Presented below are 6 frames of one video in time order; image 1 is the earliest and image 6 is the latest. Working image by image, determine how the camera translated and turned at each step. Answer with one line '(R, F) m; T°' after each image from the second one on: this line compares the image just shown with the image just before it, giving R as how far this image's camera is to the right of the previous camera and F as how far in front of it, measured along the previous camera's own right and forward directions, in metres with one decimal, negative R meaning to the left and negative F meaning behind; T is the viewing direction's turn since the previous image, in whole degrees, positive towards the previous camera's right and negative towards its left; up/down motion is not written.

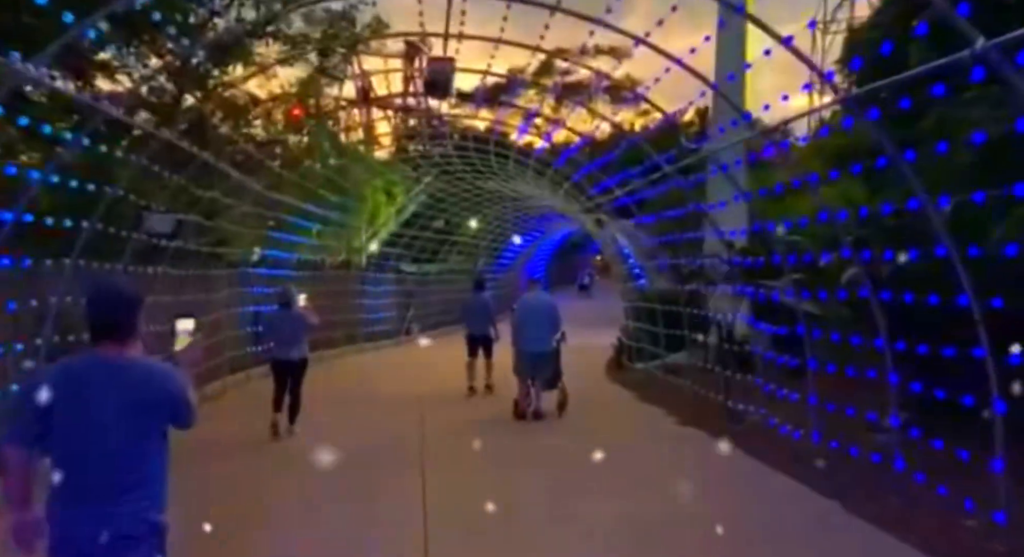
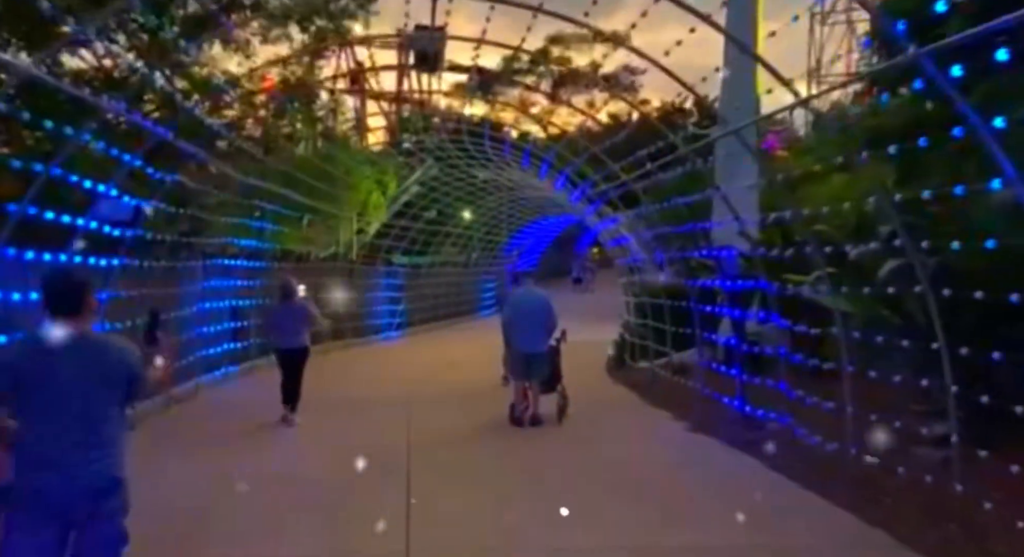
(0.0, +0.7) m; 0°
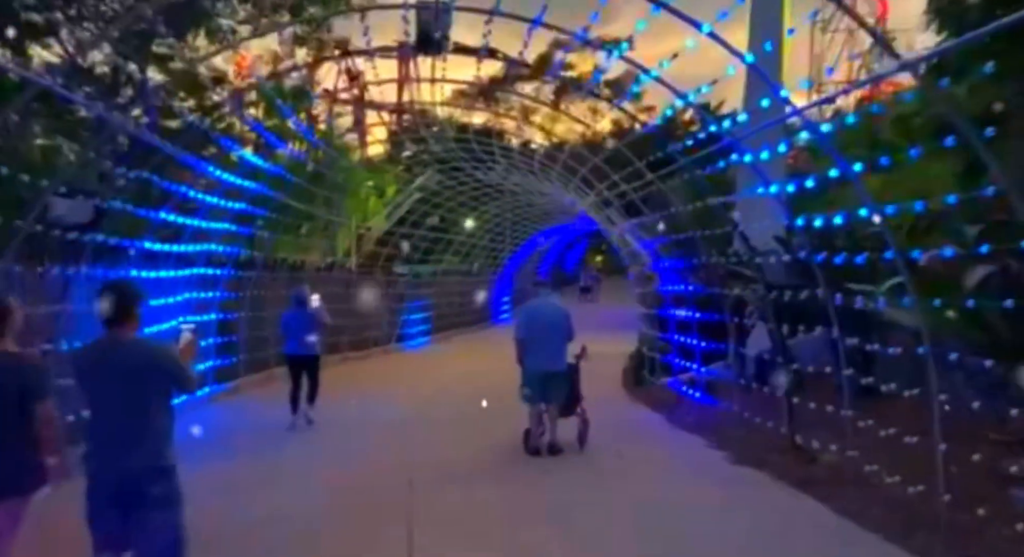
(-0.1, +0.8) m; 0°
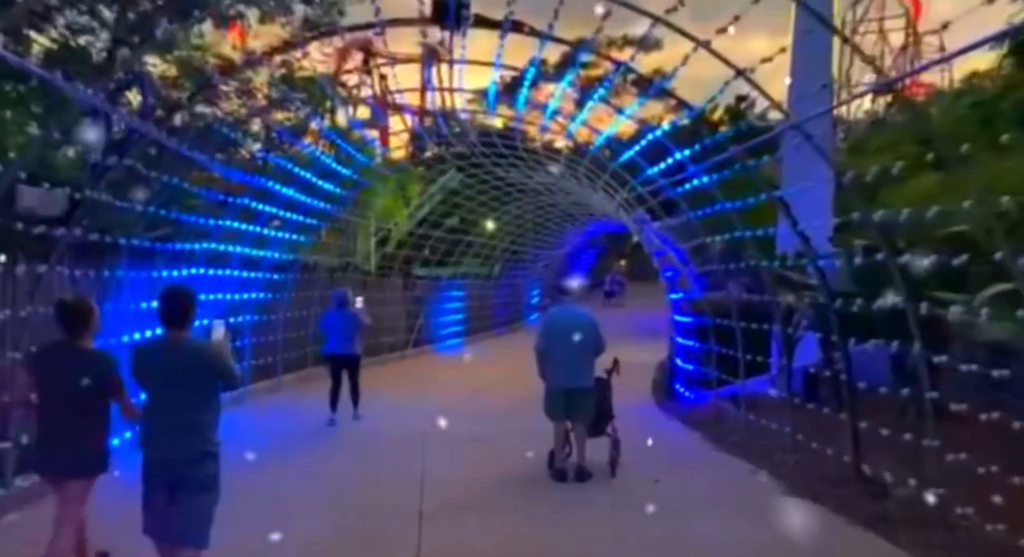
(0.0, +0.7) m; -2°
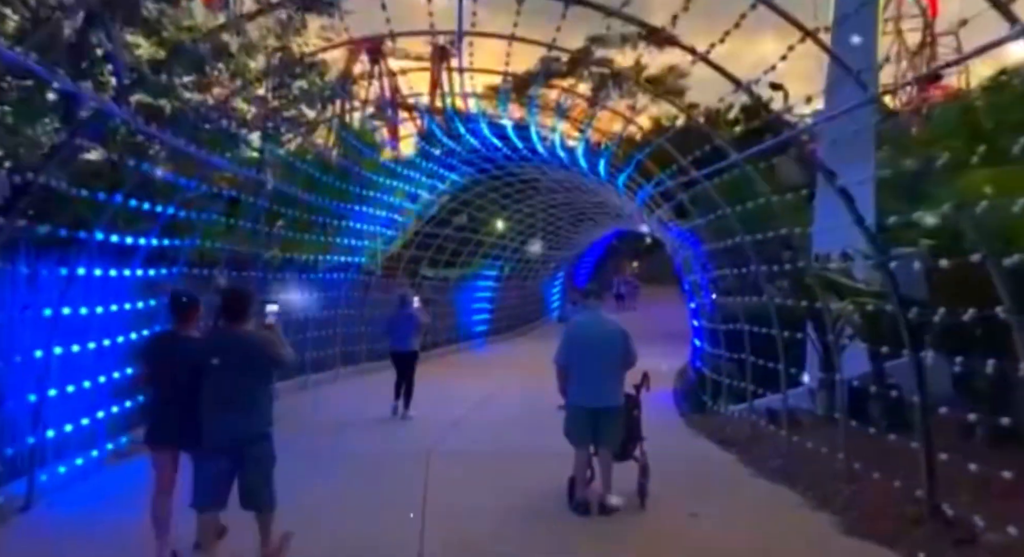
(-0.1, +0.7) m; -1°
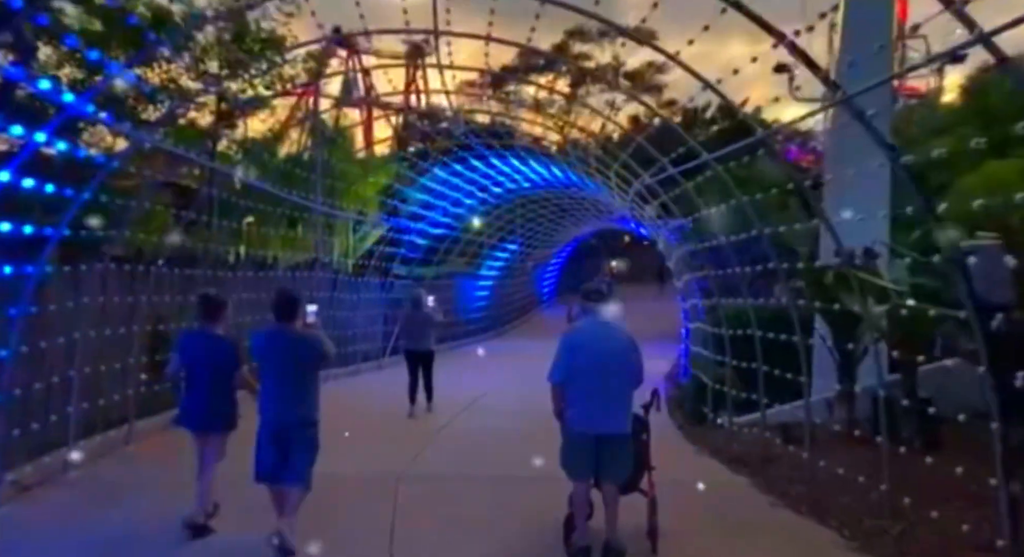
(-0.1, +0.9) m; +2°
